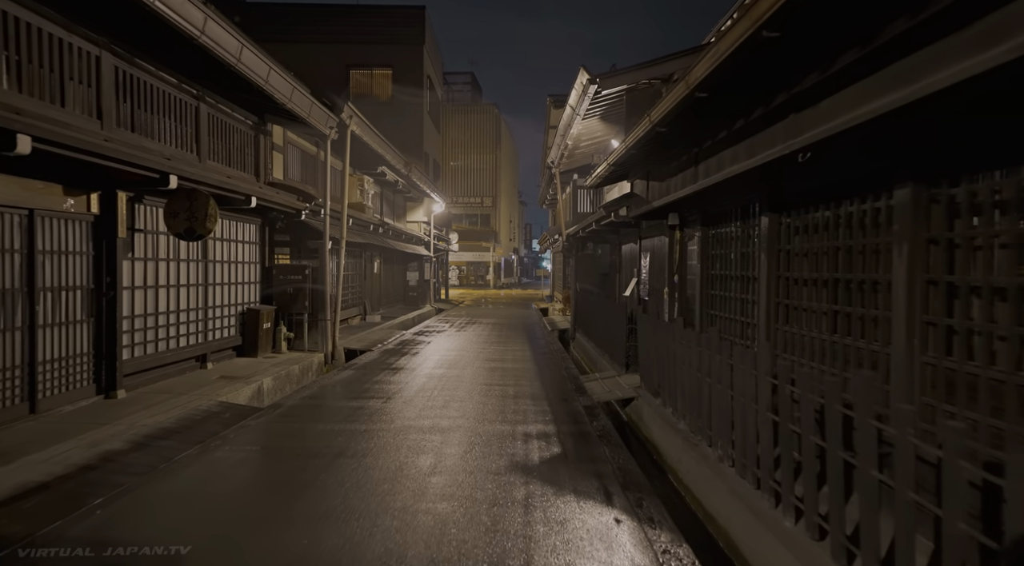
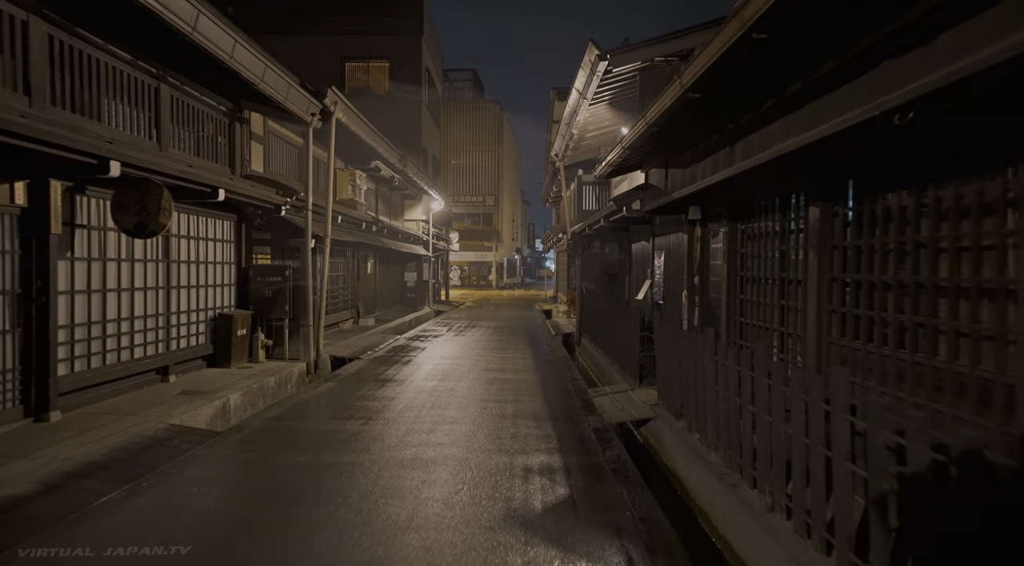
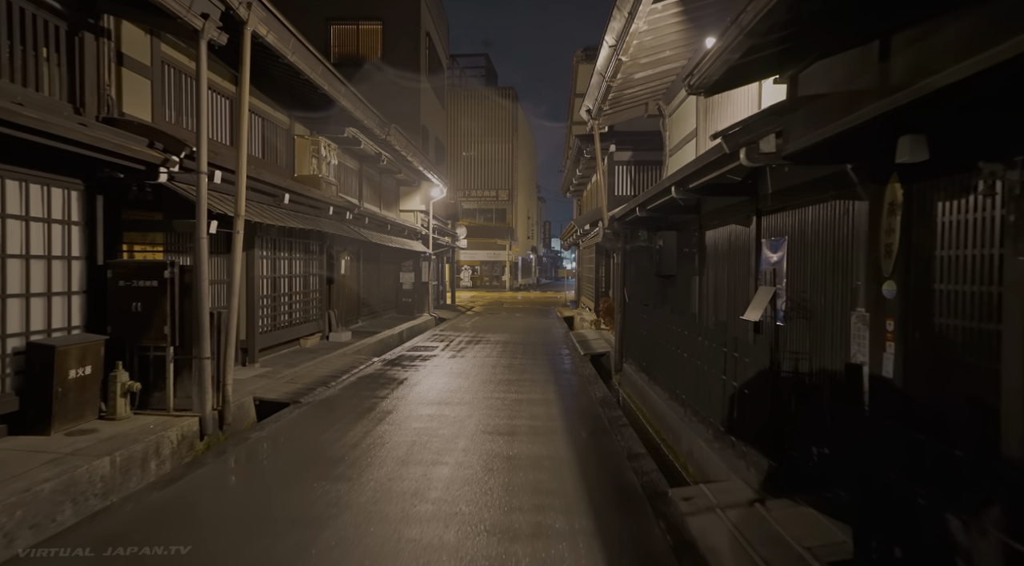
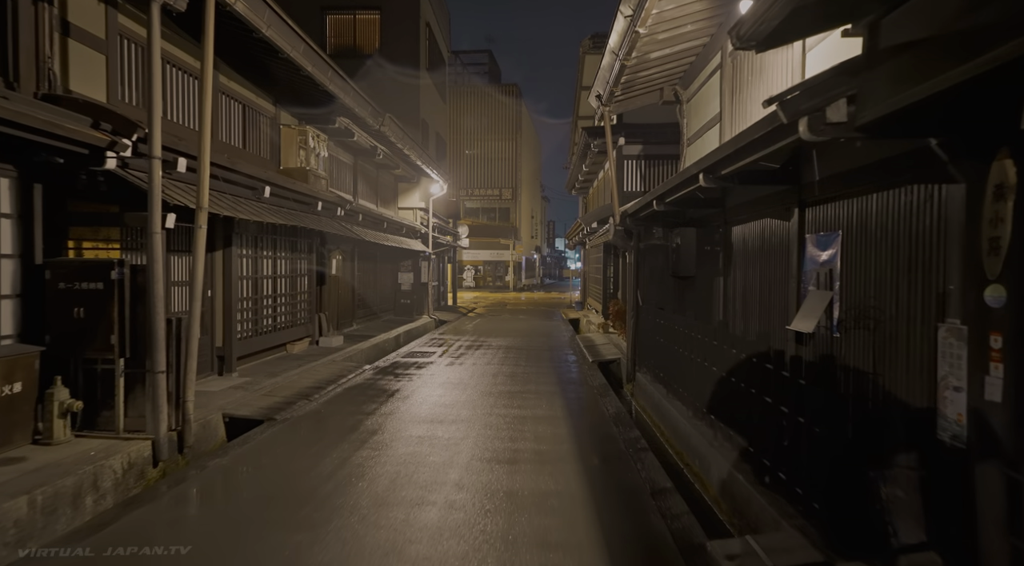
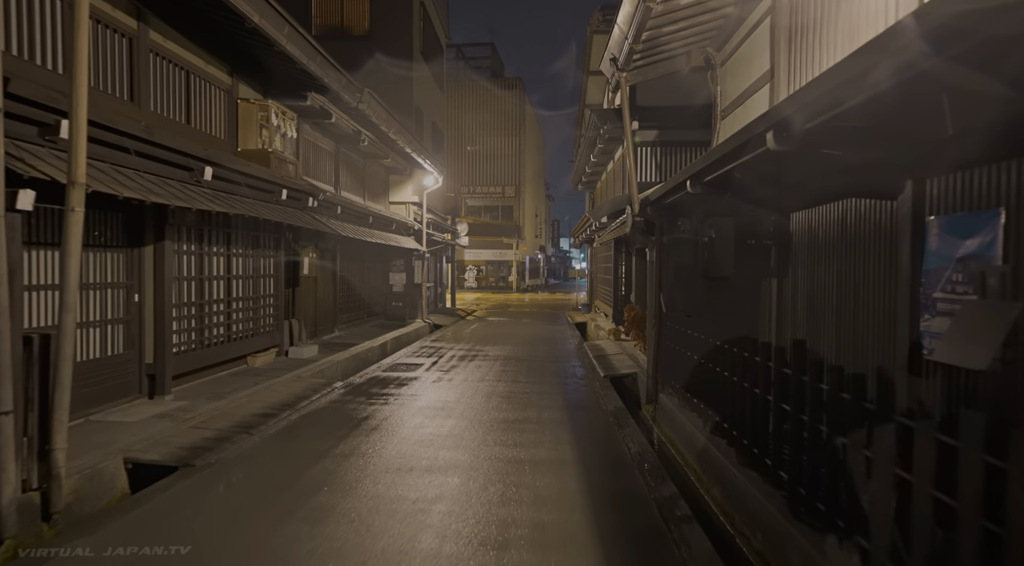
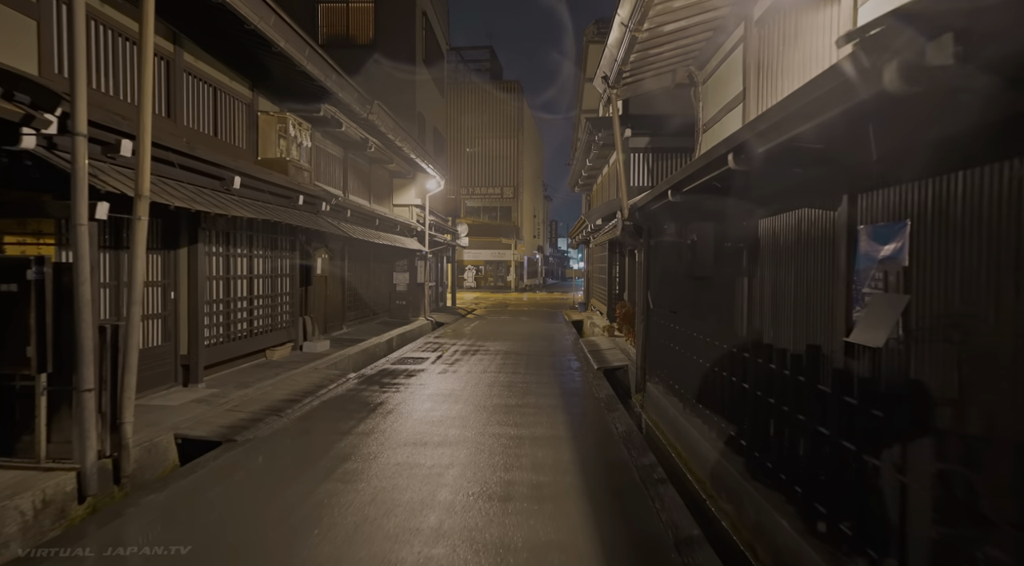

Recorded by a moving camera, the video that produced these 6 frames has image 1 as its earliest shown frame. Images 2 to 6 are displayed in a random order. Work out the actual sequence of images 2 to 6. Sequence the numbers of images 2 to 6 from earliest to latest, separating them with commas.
2, 3, 4, 6, 5
